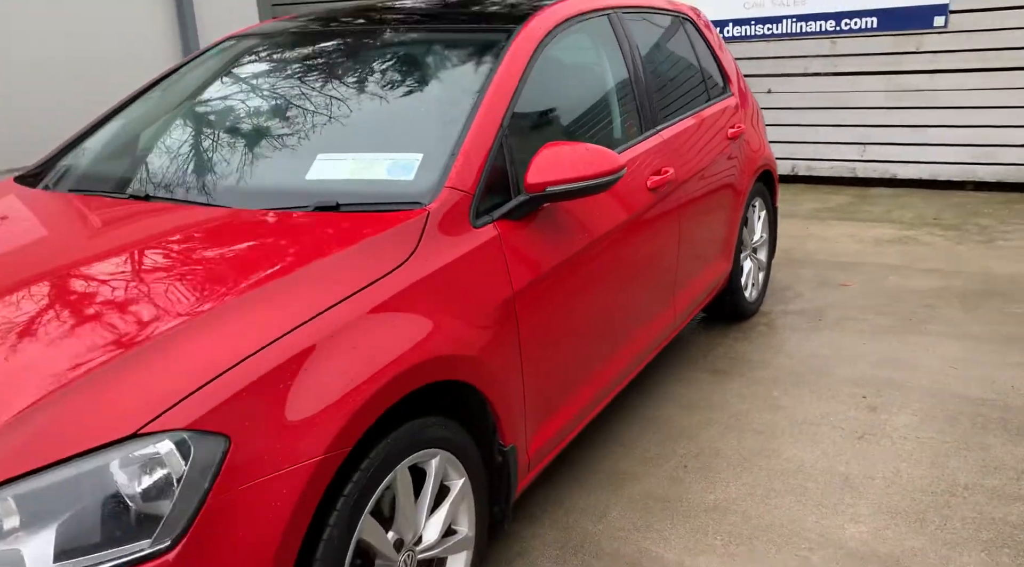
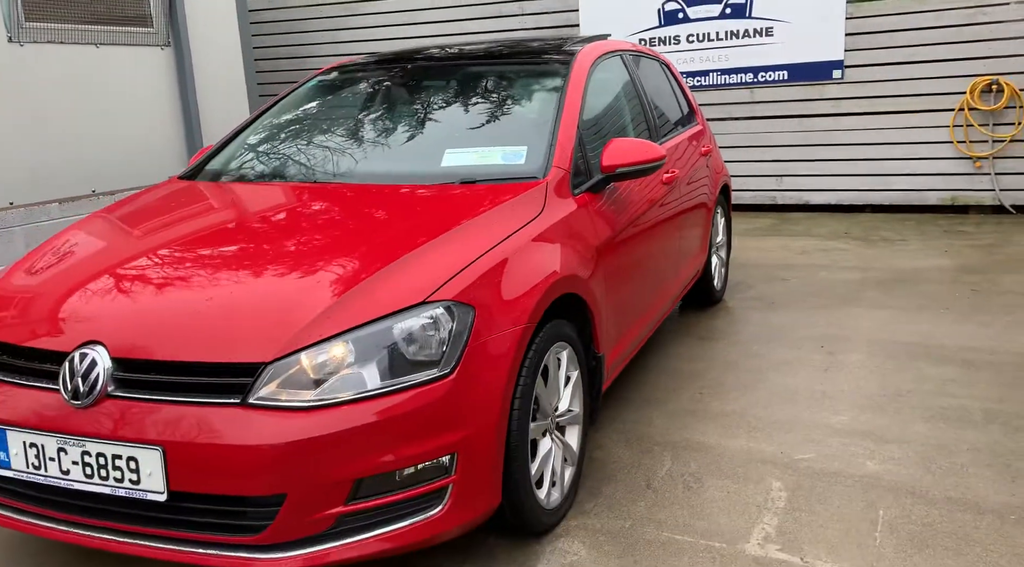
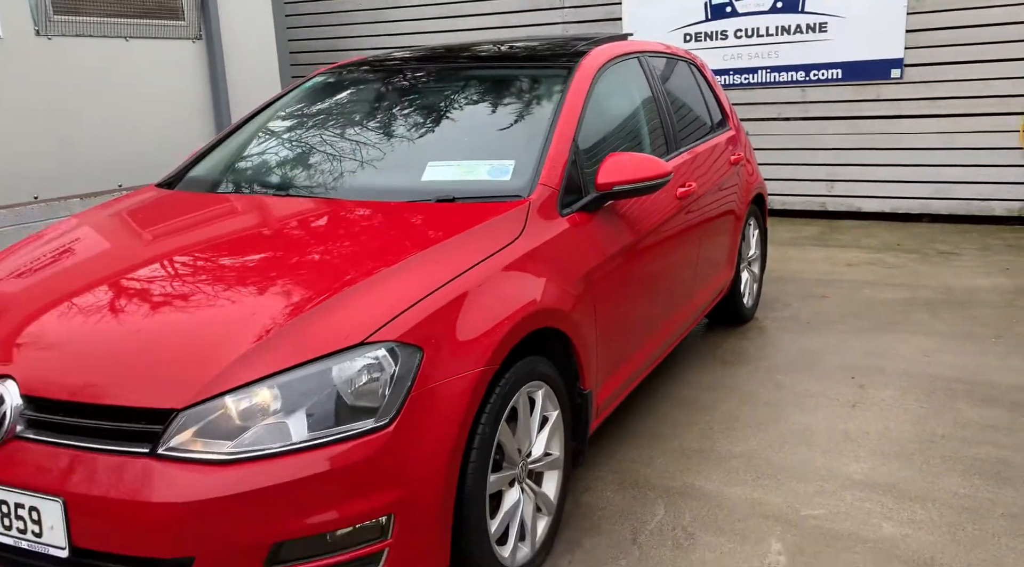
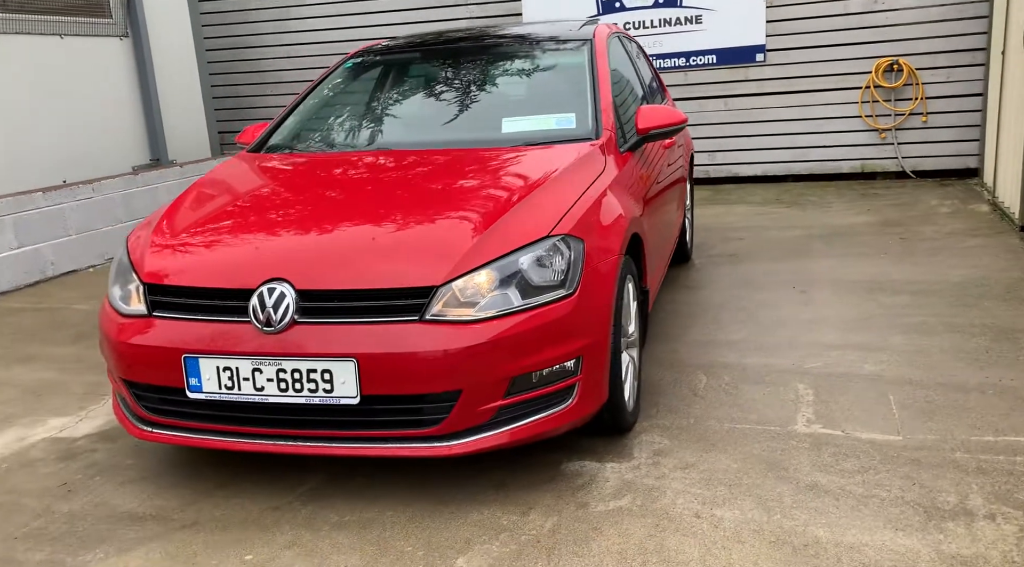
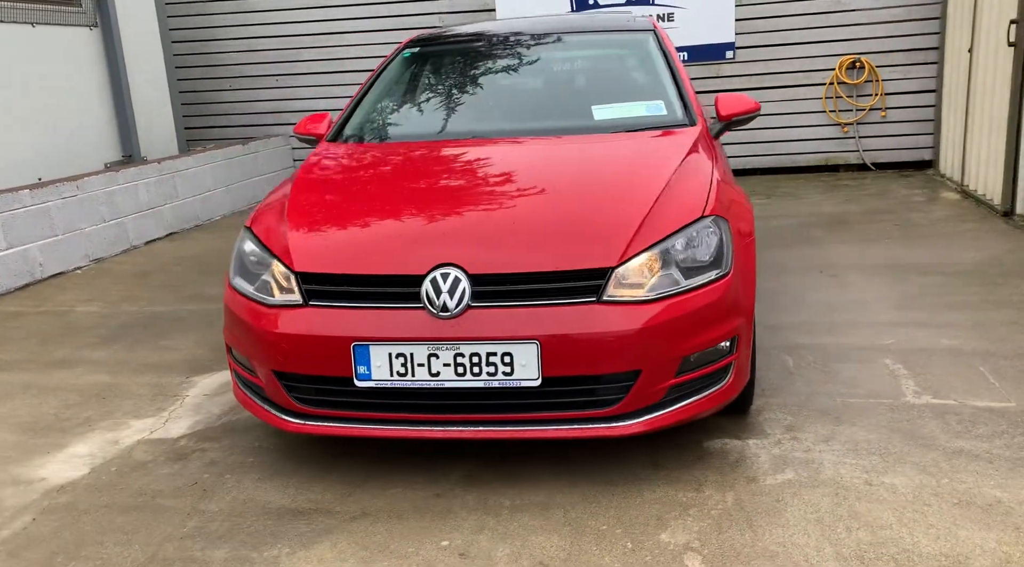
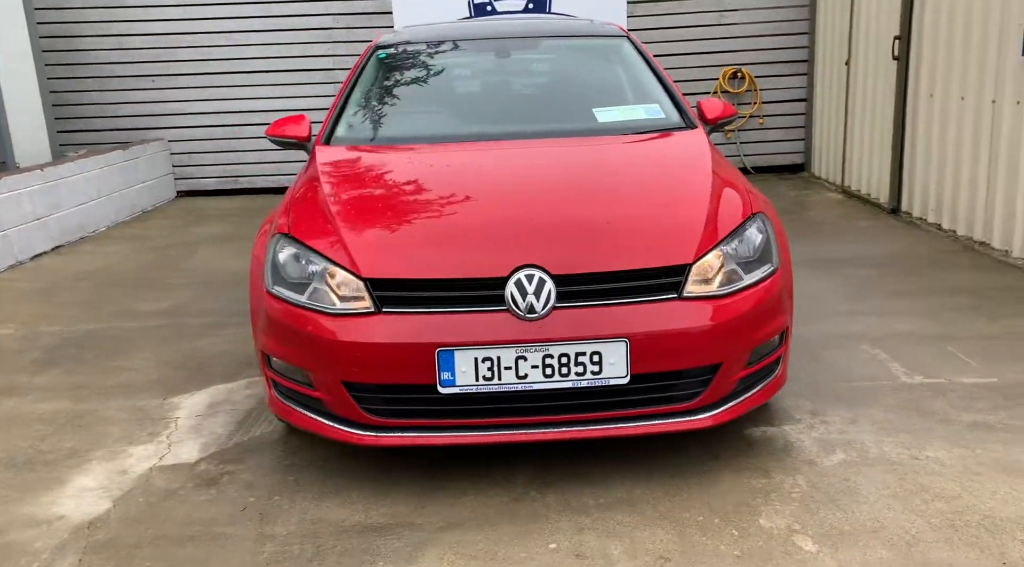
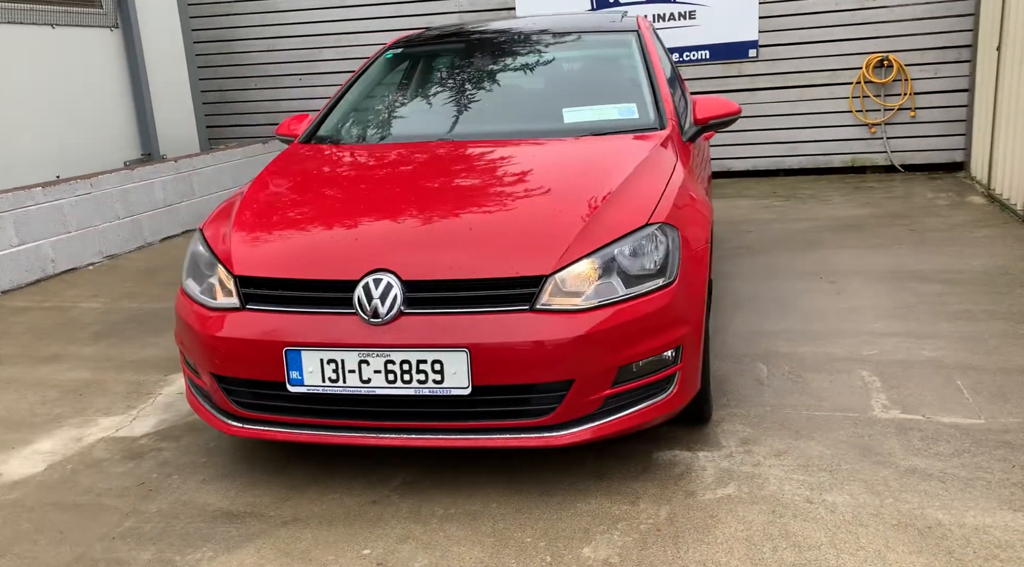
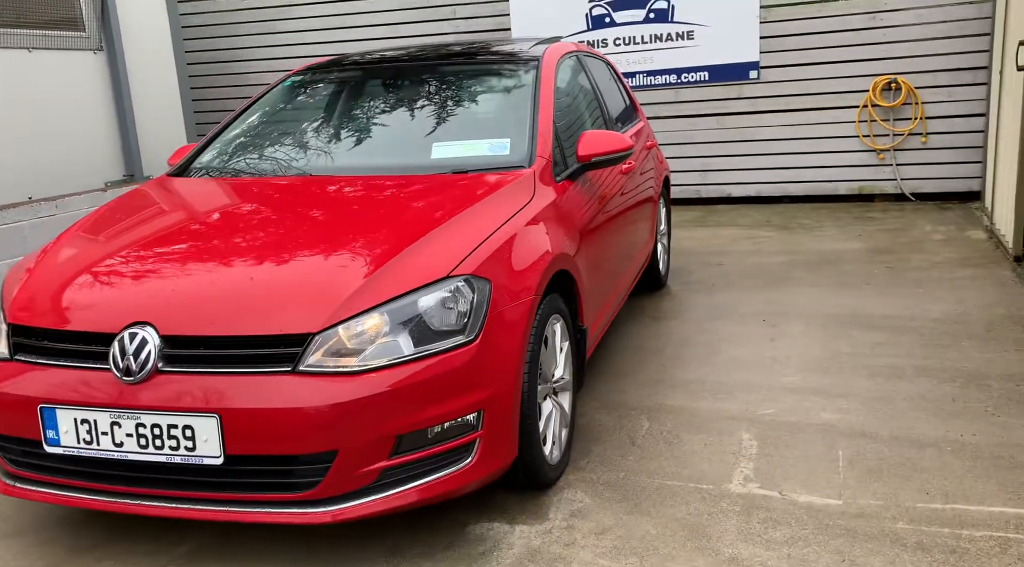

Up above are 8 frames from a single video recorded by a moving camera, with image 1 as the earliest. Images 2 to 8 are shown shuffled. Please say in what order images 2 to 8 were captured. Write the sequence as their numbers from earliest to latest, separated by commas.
3, 2, 8, 4, 7, 5, 6
